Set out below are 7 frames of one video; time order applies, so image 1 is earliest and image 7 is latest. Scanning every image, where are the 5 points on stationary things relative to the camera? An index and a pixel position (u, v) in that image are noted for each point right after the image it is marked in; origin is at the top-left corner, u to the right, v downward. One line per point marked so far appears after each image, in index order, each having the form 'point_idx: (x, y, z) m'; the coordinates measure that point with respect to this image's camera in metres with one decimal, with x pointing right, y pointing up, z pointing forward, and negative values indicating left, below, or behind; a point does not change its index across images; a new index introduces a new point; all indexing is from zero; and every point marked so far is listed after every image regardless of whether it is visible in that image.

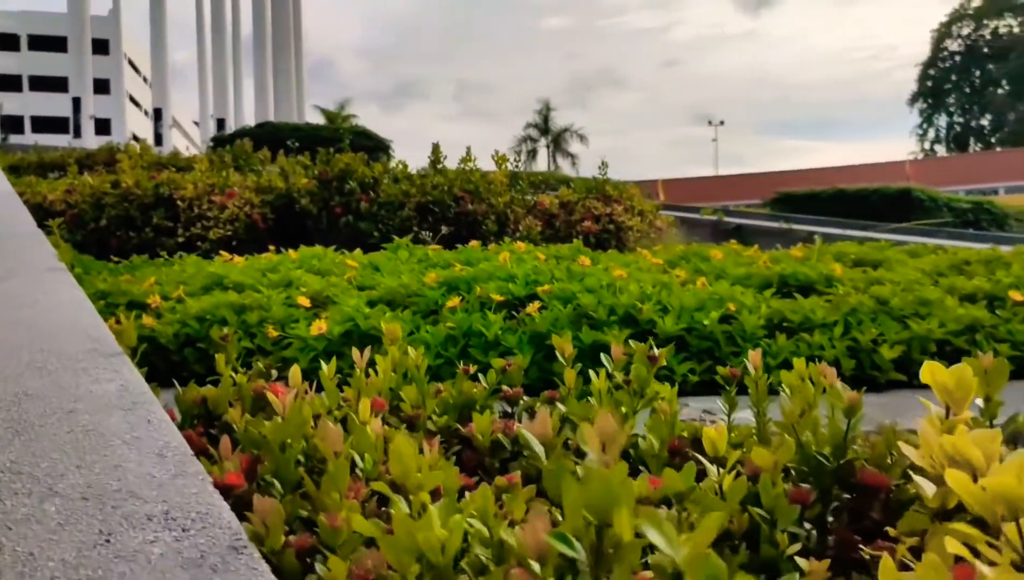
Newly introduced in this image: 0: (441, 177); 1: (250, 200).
0: (-0.6, +0.9, +7.1) m
1: (-2.0, +0.7, +6.8) m
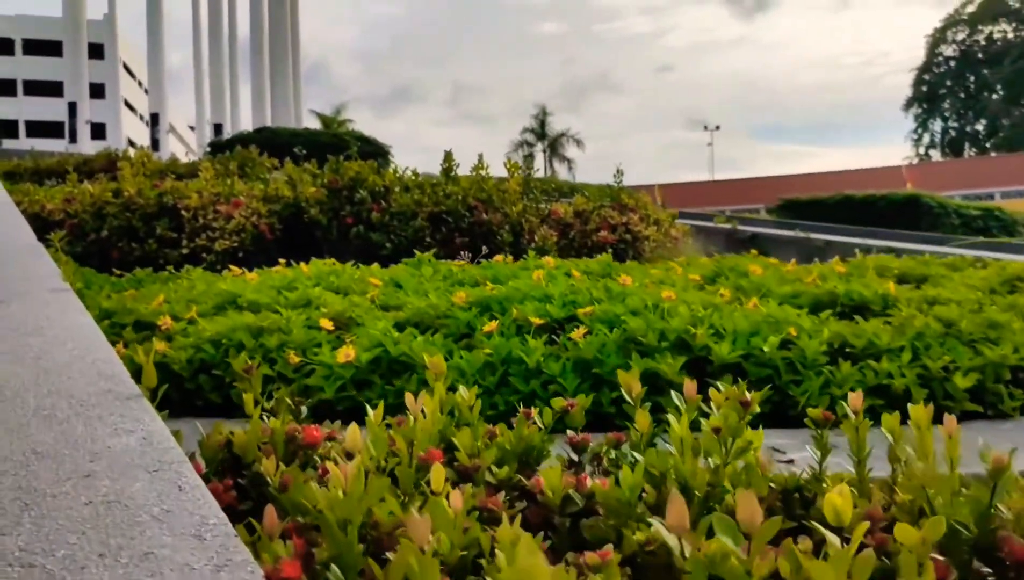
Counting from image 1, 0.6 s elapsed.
0: (-0.5, +0.8, +6.9) m
1: (-1.8, +0.6, +6.6) m
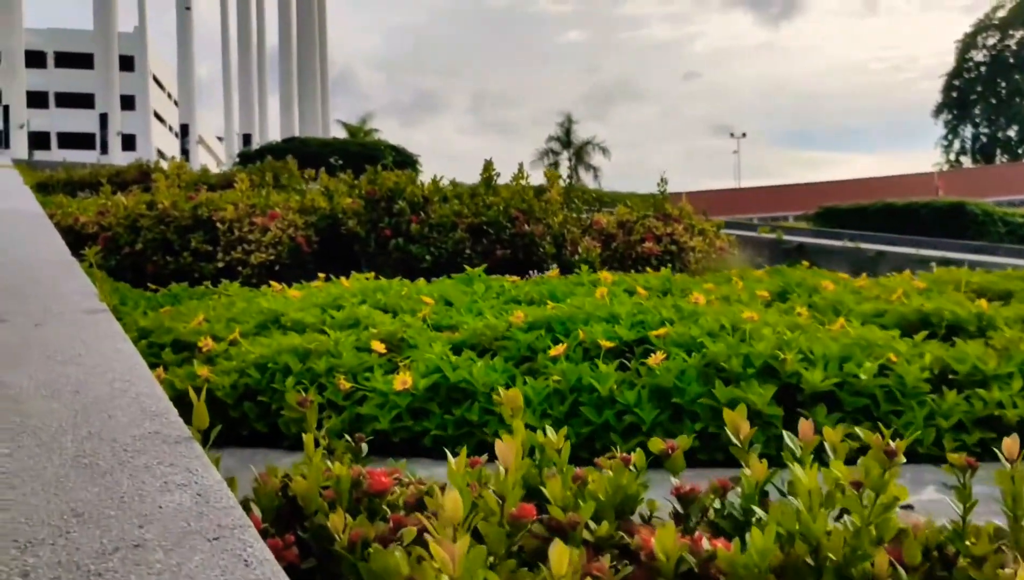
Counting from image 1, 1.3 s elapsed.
0: (-0.1, +0.7, +6.7) m
1: (-1.5, +0.5, +6.4) m
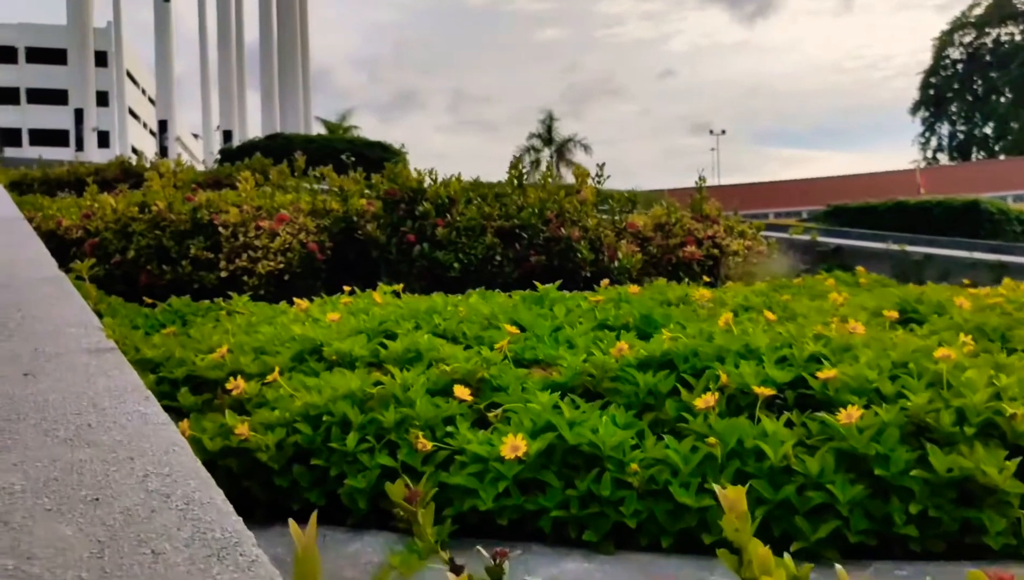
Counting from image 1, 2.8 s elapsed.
0: (+0.1, +0.6, +6.1) m
1: (-1.3, +0.4, +5.7) m
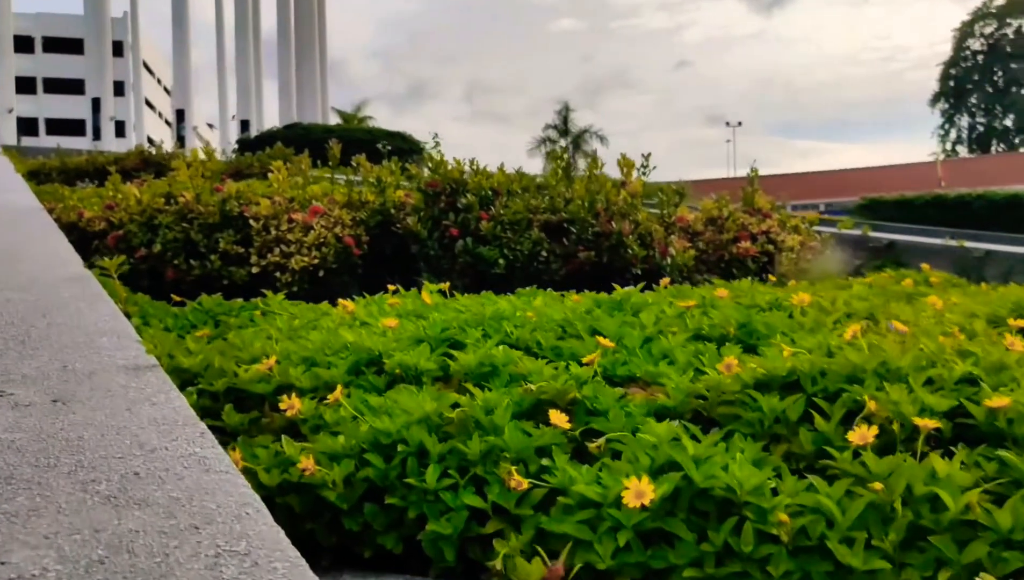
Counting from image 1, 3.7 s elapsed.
0: (+0.4, +0.6, +5.7) m
1: (-1.0, +0.4, +5.4) m
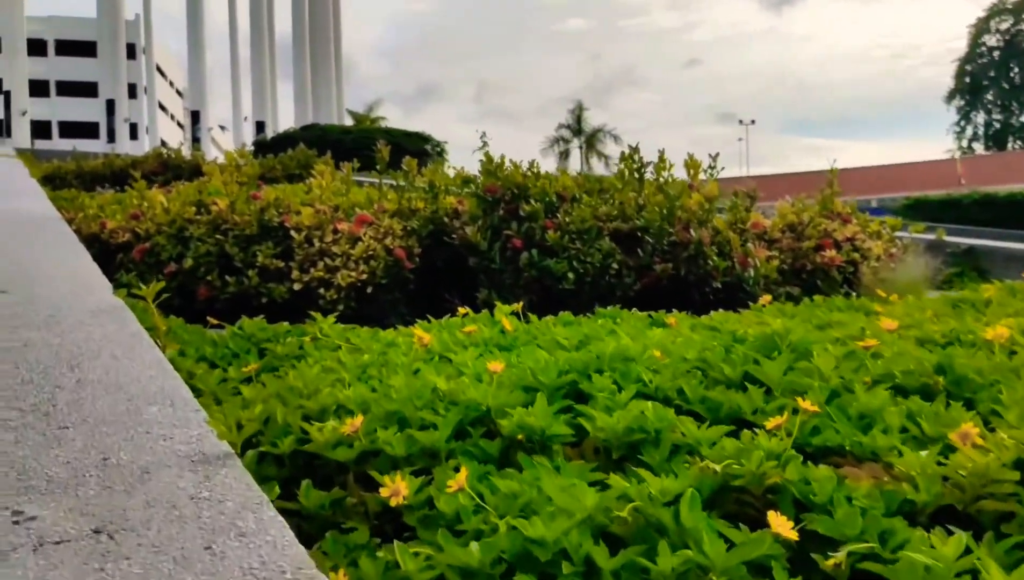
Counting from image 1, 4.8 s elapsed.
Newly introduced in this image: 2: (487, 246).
0: (+0.7, +0.5, +5.2) m
1: (-0.7, +0.3, +4.9) m
2: (-0.1, +0.2, +4.8) m
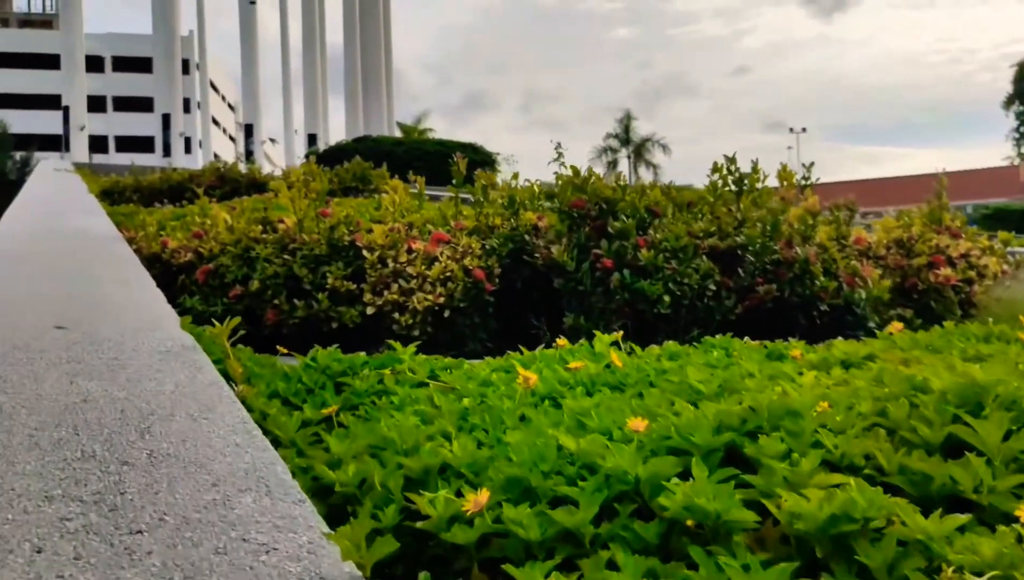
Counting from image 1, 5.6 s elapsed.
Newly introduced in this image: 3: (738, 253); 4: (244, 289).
0: (+1.2, +0.4, +4.7) m
1: (-0.2, +0.2, +4.5) m
2: (+0.3, +0.1, +4.5) m
3: (+1.1, +0.2, +4.5) m
4: (-1.3, 0.0, +4.3) m
